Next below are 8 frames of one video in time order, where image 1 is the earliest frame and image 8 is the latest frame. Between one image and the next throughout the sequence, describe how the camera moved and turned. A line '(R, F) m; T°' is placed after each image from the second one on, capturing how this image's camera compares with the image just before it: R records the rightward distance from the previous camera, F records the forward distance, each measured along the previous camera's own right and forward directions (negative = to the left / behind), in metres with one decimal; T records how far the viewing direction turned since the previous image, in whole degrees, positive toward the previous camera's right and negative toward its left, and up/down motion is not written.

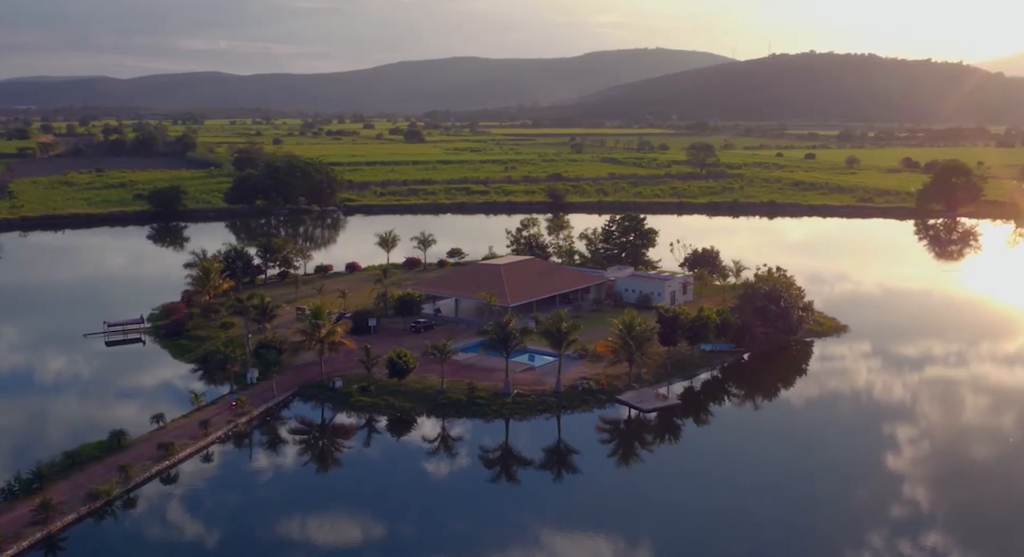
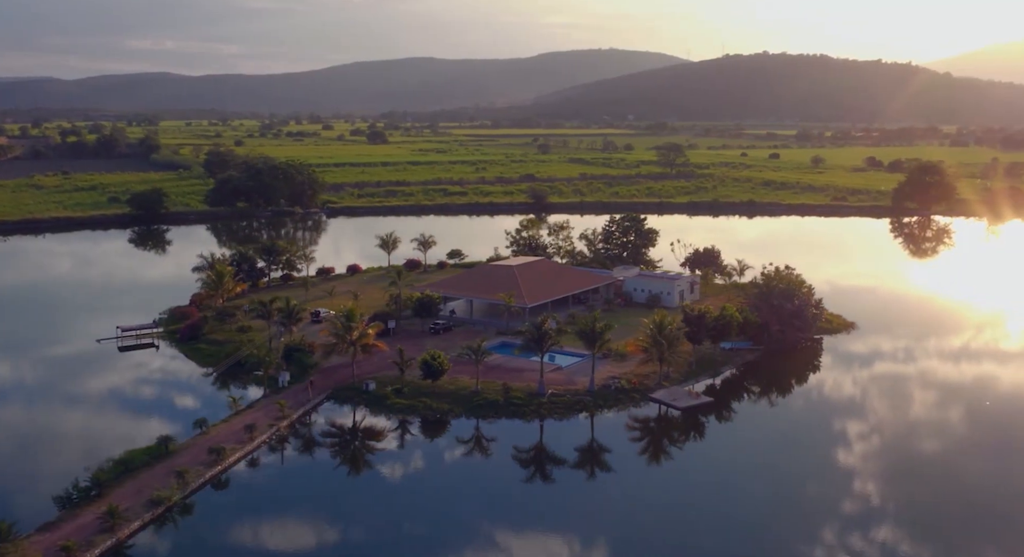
(-1.8, 0.0) m; +2°
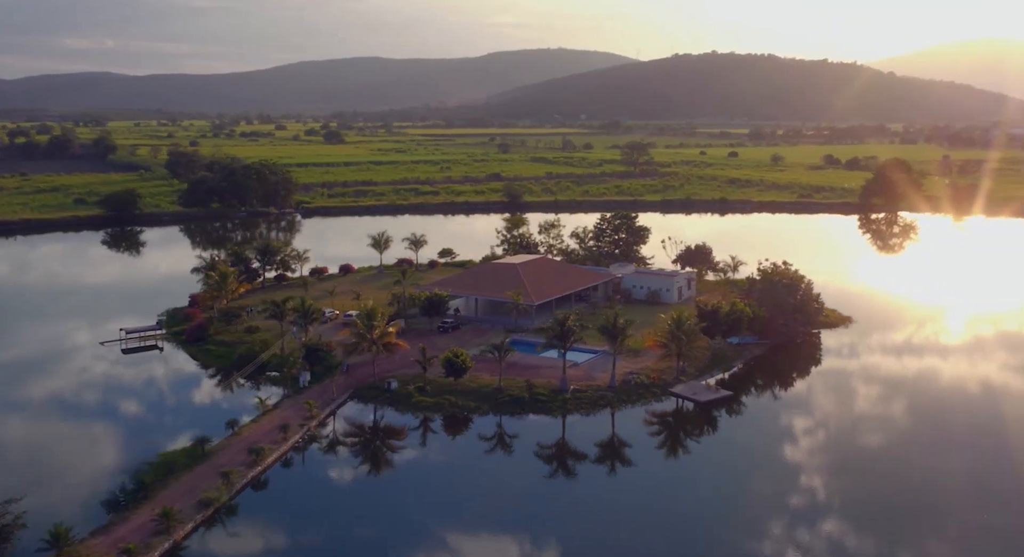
(-1.7, 0.0) m; +2°
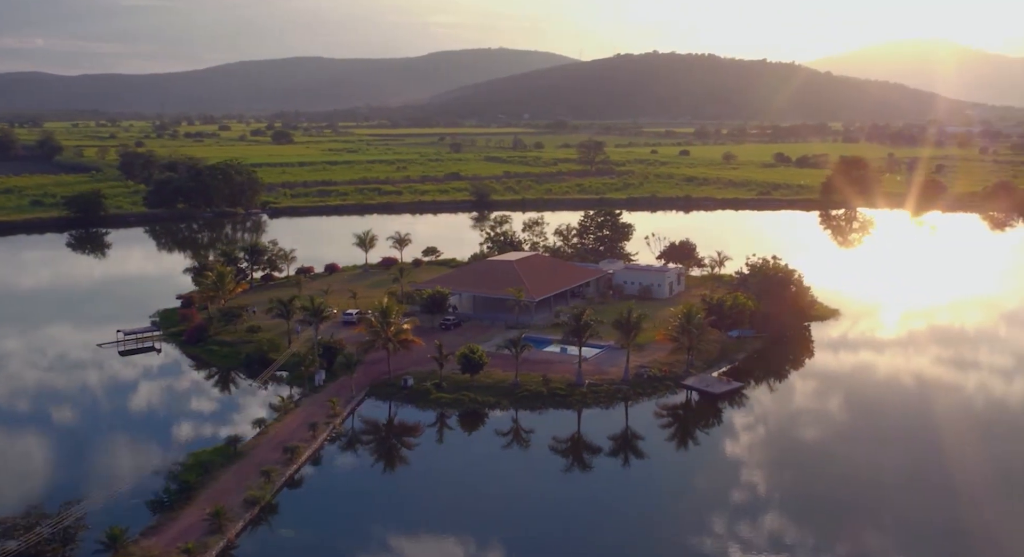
(-1.7, -0.1) m; +3°
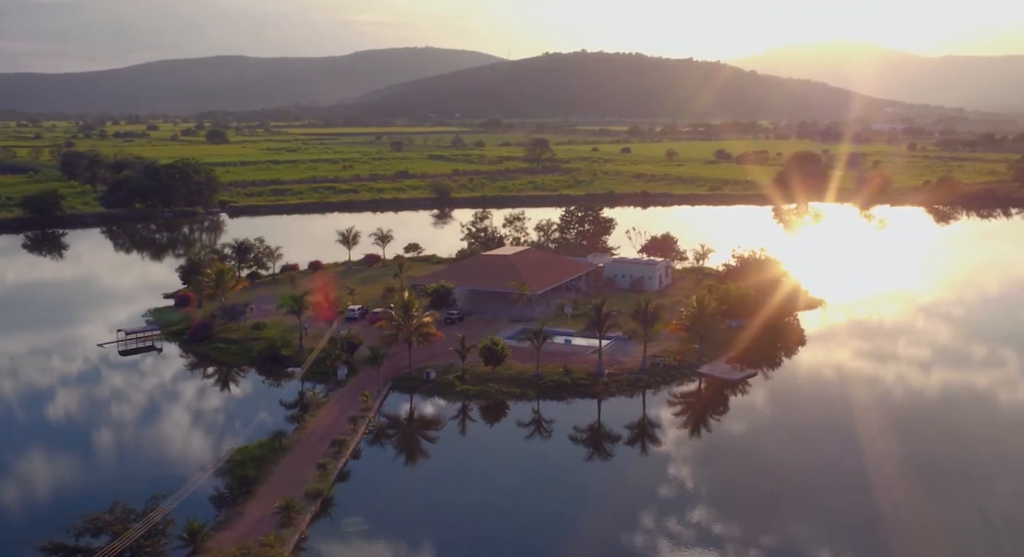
(-2.1, -0.2) m; +3°
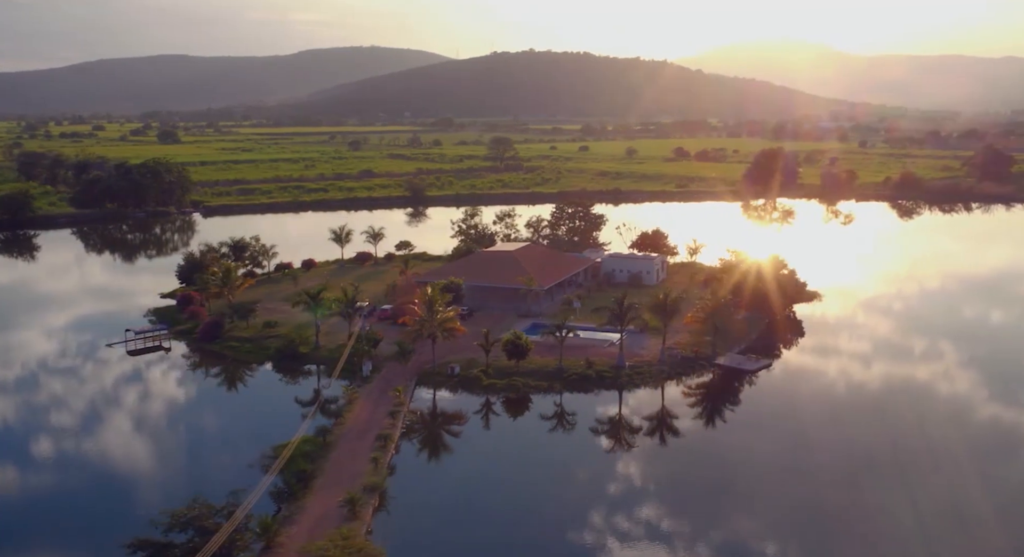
(-1.7, -0.2) m; +2°
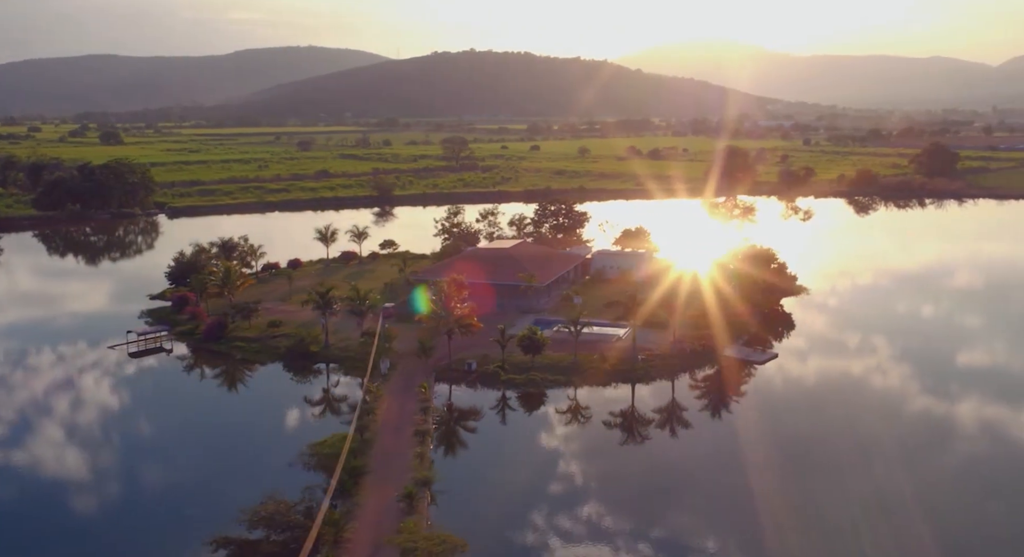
(-1.7, -0.2) m; +3°
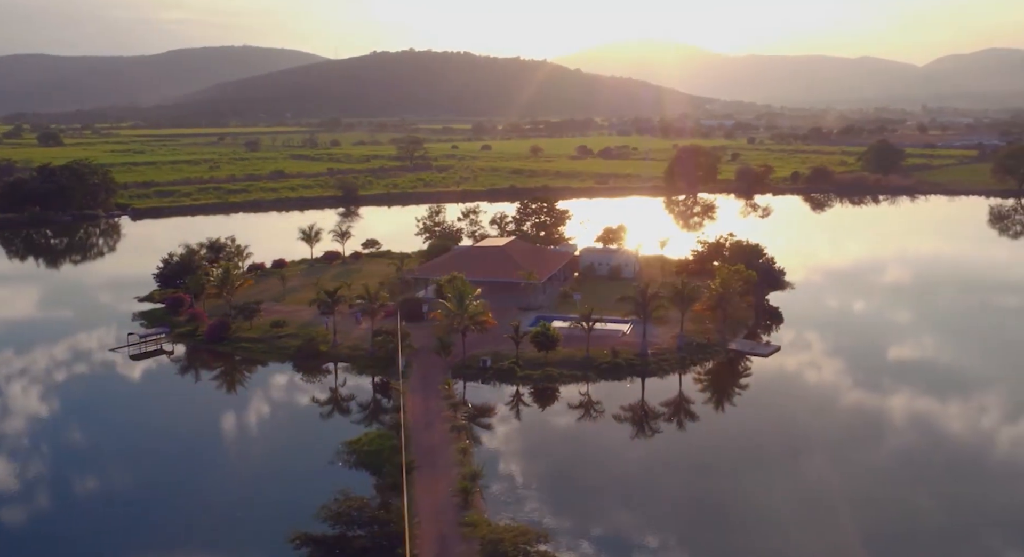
(-1.7, -0.2) m; +3°
